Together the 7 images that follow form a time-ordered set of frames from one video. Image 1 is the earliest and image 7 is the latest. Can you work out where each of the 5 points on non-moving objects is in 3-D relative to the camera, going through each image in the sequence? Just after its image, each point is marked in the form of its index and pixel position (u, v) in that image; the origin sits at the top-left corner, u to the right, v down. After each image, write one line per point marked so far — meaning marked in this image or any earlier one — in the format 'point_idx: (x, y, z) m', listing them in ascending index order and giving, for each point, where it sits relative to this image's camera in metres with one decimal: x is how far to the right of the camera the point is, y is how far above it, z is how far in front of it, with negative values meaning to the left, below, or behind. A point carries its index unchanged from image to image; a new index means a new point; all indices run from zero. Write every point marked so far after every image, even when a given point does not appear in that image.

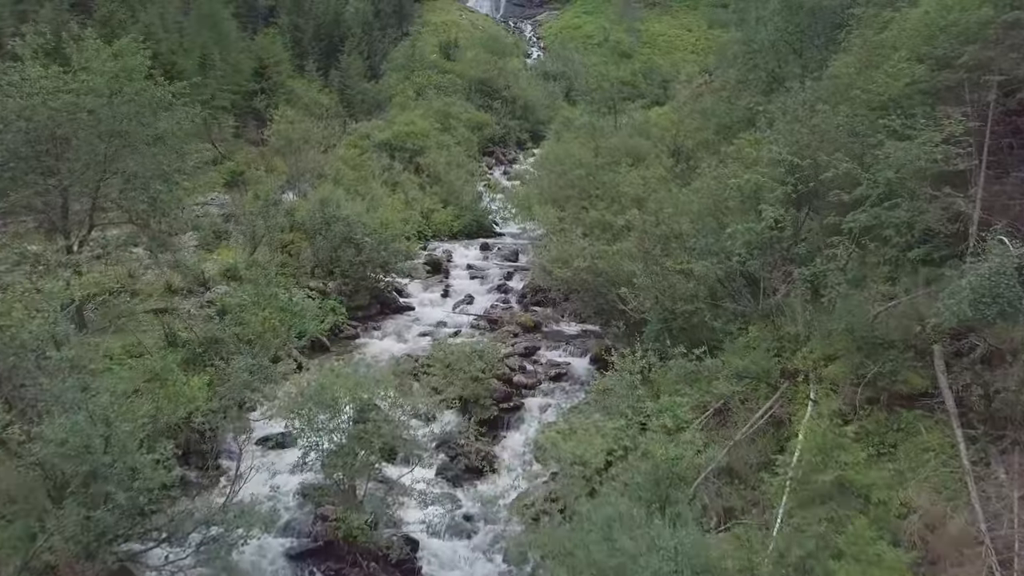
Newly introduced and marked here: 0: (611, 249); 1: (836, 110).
0: (+2.8, +1.0, +19.4) m
1: (+7.9, +4.3, +16.5) m
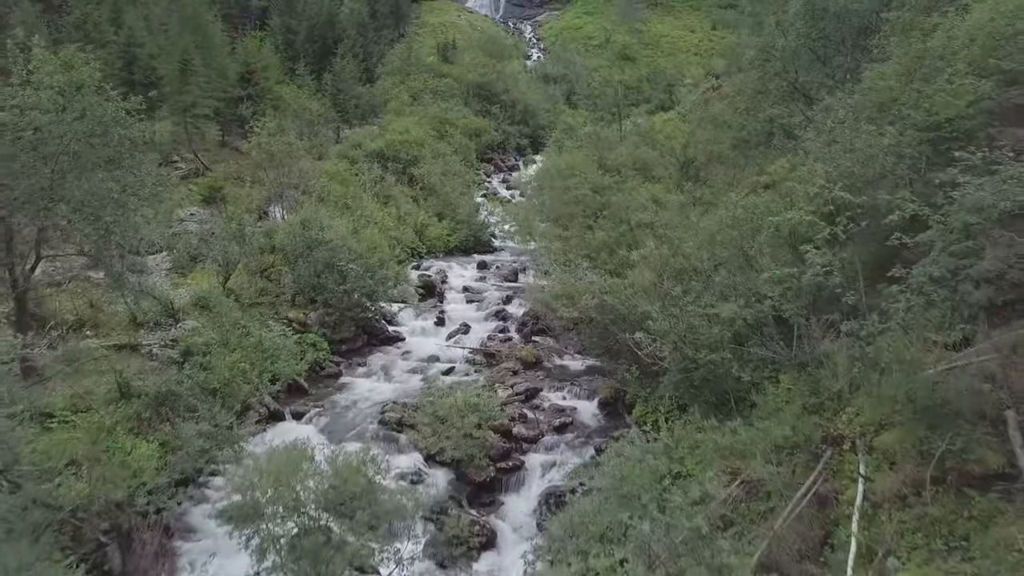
0: (+2.7, +0.1, +17.3) m
1: (+7.8, +3.3, +14.5) m
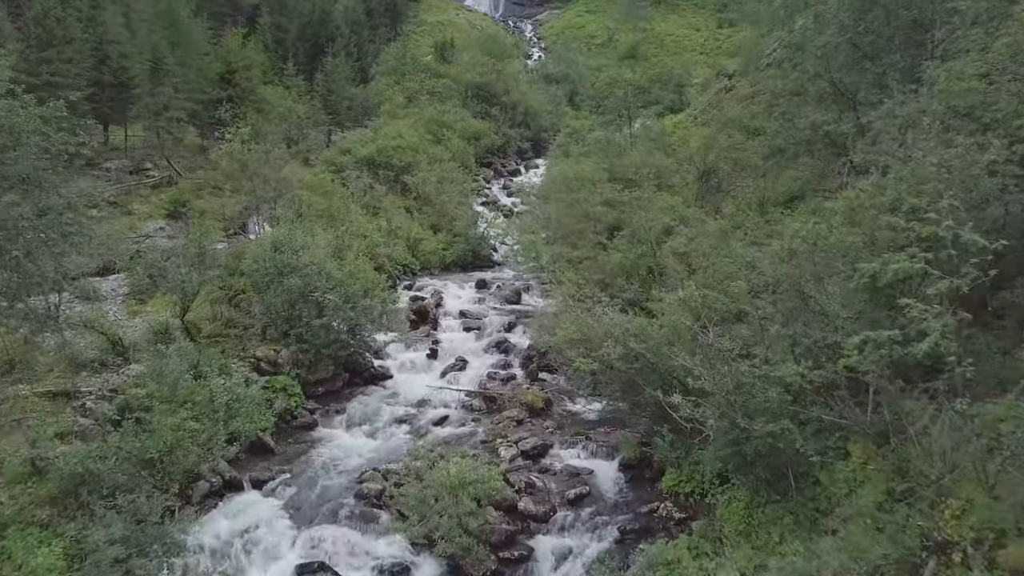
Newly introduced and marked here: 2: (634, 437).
0: (+2.8, -0.8, +14.4) m
1: (+7.9, +2.4, +11.6) m
2: (+2.8, -3.5, +15.9) m
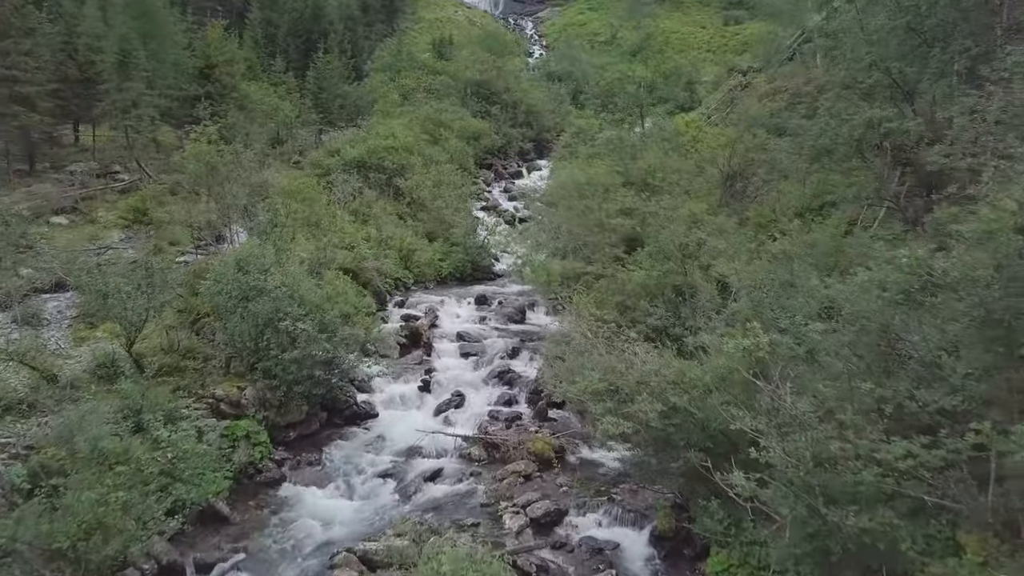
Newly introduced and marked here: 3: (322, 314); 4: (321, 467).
0: (+3.0, -1.4, +11.6) m
1: (+8.1, +1.8, +8.8) m
2: (+2.9, -4.1, +13.1) m
3: (-4.6, -0.6, +16.5) m
4: (-4.2, -3.9, +14.8) m
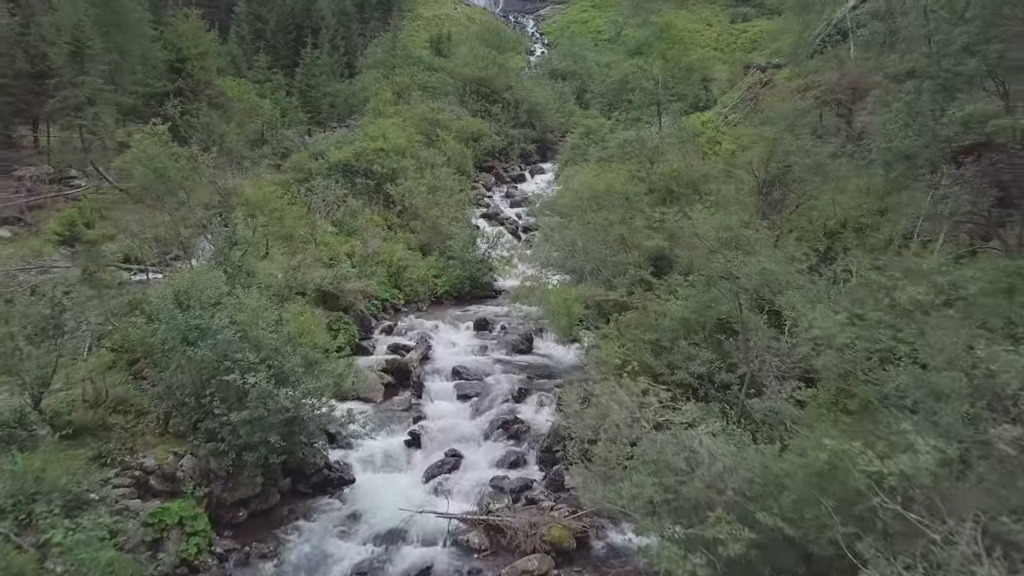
0: (+3.2, -2.2, +8.3) m
1: (+8.2, +1.1, +5.5) m
2: (+3.1, -4.8, +9.8) m
3: (-4.4, -1.3, +13.2) m
4: (-4.0, -4.6, +11.5) m
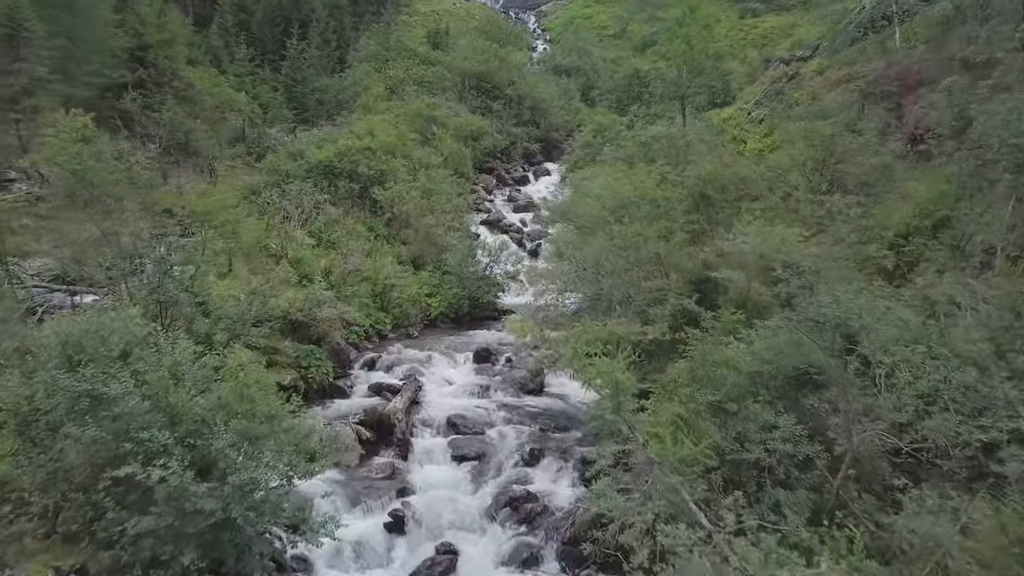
0: (+3.4, -2.8, +4.8) m
1: (+8.4, +0.5, +2.0) m
2: (+3.3, -5.4, +6.2) m
3: (-4.2, -2.0, +9.7) m
4: (-3.8, -5.3, +8.0) m
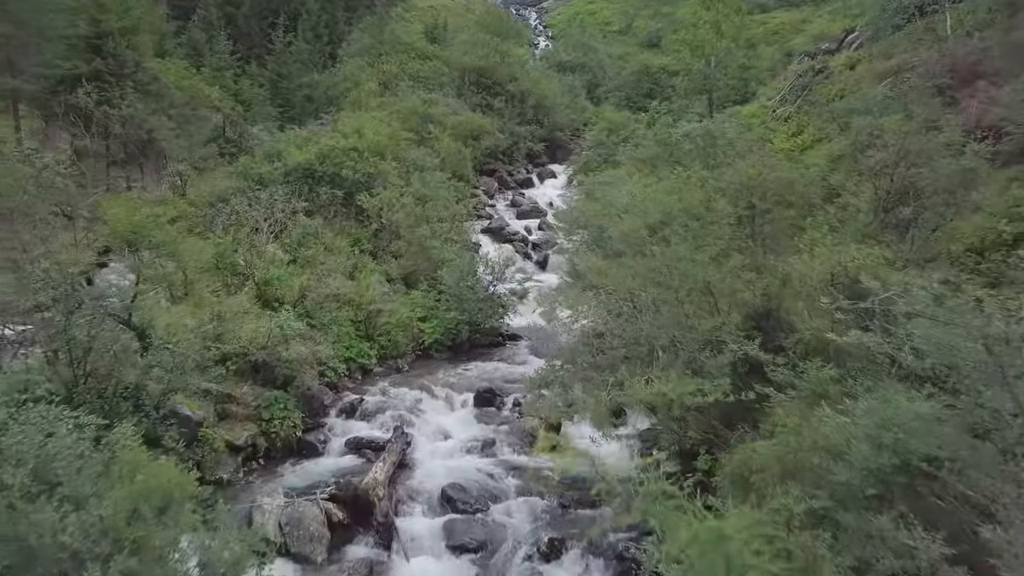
0: (+3.6, -3.4, +1.7) m
1: (+8.7, -0.2, -1.1) m
2: (+3.5, -6.1, +3.2) m
3: (-4.0, -2.7, +6.6) m
4: (-3.6, -5.9, +5.0) m
